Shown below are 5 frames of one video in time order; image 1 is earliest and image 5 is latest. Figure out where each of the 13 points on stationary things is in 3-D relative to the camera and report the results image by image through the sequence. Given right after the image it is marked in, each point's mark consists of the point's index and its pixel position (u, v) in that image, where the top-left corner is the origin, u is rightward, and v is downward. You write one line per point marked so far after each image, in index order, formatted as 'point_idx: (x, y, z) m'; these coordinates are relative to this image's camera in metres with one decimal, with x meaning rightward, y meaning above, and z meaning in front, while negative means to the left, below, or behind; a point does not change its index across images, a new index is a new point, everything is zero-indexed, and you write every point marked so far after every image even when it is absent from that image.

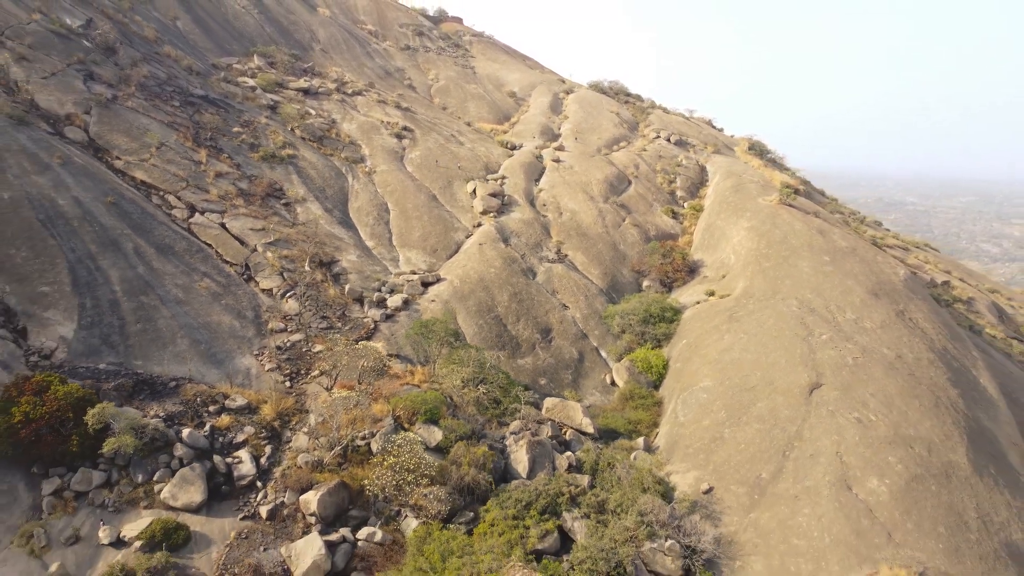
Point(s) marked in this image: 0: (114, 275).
0: (-9.5, +0.3, +11.6) m
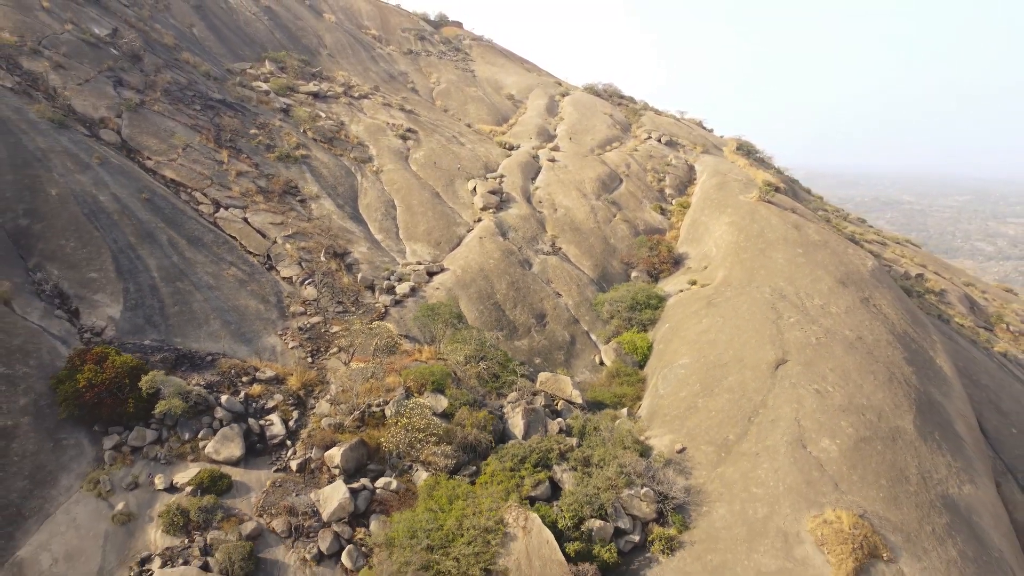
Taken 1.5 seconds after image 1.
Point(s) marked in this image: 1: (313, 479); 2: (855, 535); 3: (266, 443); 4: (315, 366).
0: (-9.6, +0.7, +13.0) m
1: (-4.0, -3.8, +9.8) m
2: (+6.4, -4.6, +9.0) m
3: (-5.2, -3.3, +10.3) m
4: (-5.0, -2.0, +12.4) m
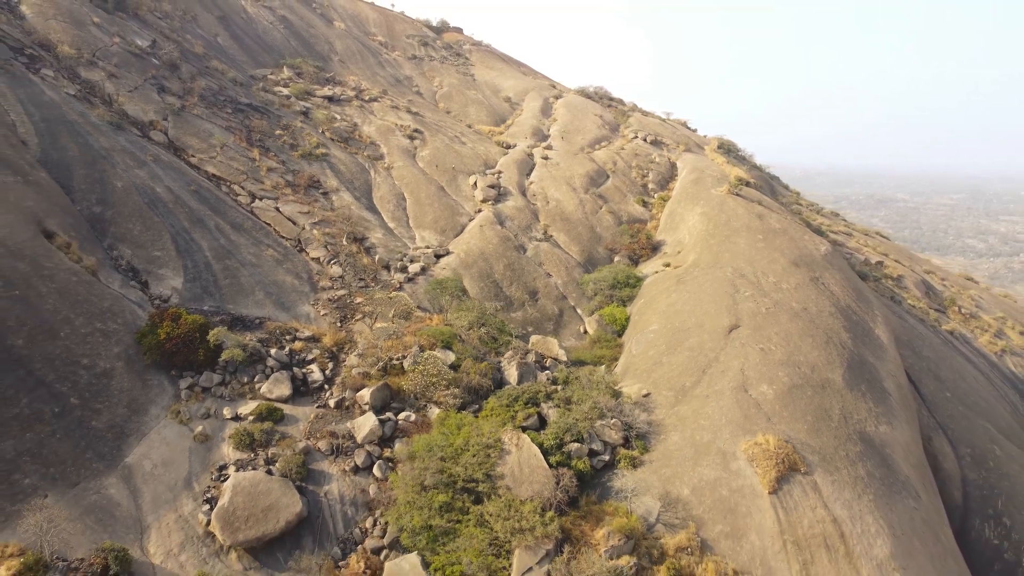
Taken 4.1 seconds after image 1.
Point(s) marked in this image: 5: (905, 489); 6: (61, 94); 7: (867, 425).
0: (-9.7, +1.4, +15.3) m
1: (-4.1, -3.1, +12.2) m
2: (+6.3, -3.9, +11.4) m
3: (-5.3, -2.6, +12.6) m
4: (-5.1, -1.2, +14.8) m
5: (+10.2, -5.2, +12.6) m
6: (-15.5, +6.6, +16.6) m
7: (+9.7, -3.8, +13.3) m
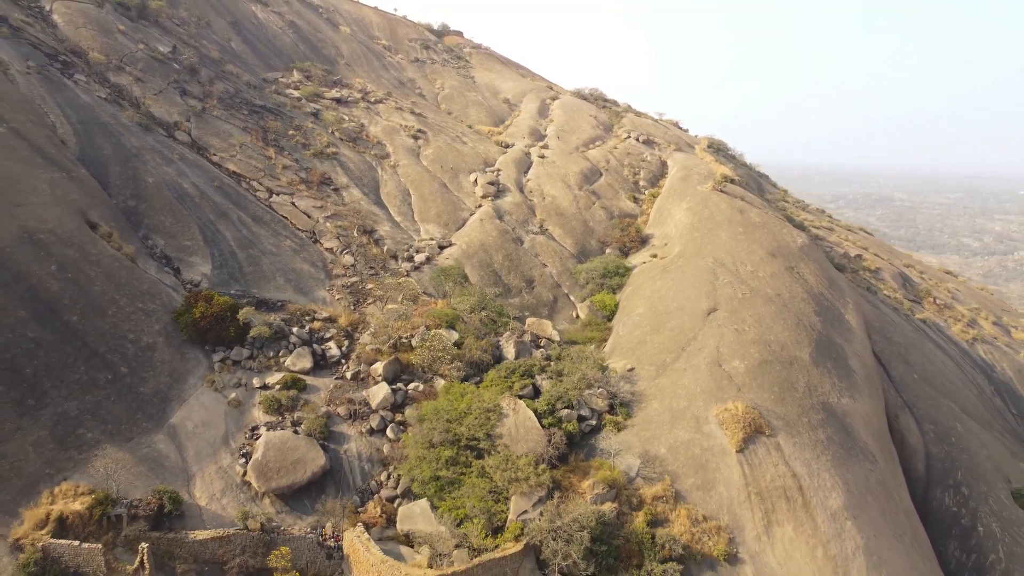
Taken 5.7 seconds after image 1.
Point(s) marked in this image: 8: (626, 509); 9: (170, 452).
0: (-9.8, +1.8, +16.7) m
1: (-4.2, -2.7, +13.7) m
2: (+6.2, -3.4, +12.9) m
3: (-5.4, -2.1, +14.1) m
4: (-5.2, -0.8, +16.2) m
5: (+10.2, -4.8, +14.1) m
6: (-15.6, +7.1, +18.1) m
7: (+9.7, -3.3, +14.8) m
8: (+2.7, -5.2, +11.5) m
9: (-7.9, -3.8, +11.3) m
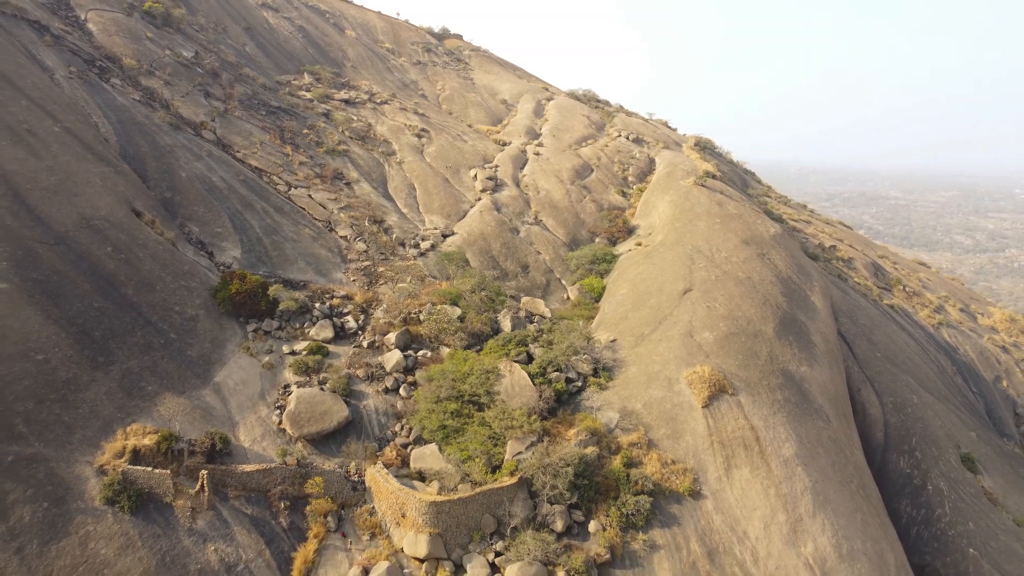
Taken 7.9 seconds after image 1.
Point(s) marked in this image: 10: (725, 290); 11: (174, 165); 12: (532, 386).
0: (-9.9, +2.5, +18.7) m
1: (-4.3, -2.0, +15.6) m
2: (+6.1, -2.8, +14.9) m
3: (-5.5, -1.5, +16.0) m
4: (-5.3, -0.1, +18.2) m
5: (+10.0, -4.1, +16.1) m
6: (-15.7, +7.7, +19.9) m
7: (+9.6, -2.6, +16.8) m
8: (+2.6, -4.6, +13.4) m
9: (-8.0, -3.1, +13.2) m
10: (+8.1, 0.0, +18.6) m
11: (-13.0, +4.8, +18.7) m
12: (+0.6, -3.0, +14.4) m
